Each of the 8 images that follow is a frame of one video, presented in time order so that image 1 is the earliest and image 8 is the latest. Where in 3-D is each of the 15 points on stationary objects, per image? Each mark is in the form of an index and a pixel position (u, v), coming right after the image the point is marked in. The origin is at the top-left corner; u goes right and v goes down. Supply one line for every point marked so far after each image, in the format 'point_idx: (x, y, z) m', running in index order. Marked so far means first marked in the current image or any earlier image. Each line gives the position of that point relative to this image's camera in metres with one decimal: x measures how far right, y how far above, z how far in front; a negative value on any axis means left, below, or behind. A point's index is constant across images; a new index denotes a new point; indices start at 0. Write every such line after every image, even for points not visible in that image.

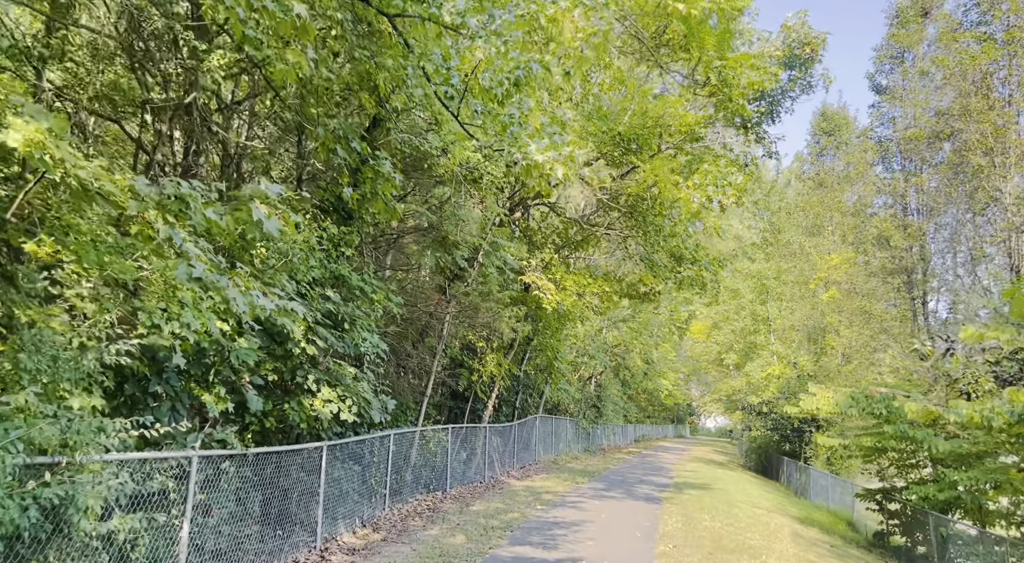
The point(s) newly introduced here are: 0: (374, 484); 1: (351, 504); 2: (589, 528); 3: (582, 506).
0: (-2.0, -2.9, +11.5) m
1: (-2.1, -2.9, +10.4) m
2: (+1.1, -3.6, +11.6) m
3: (+1.2, -3.9, +14.2) m
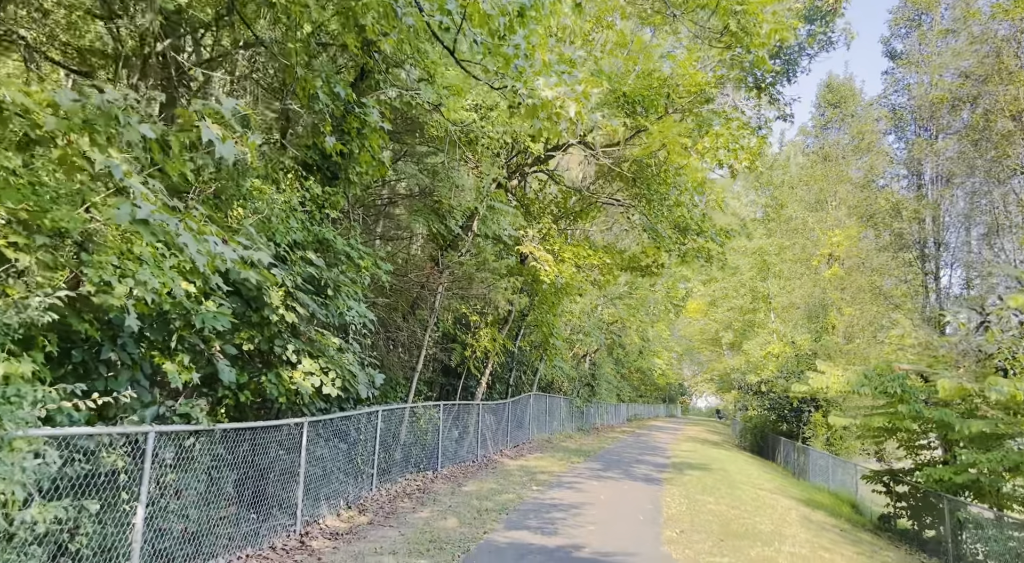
0: (-2.1, -2.5, +10.8) m
1: (-2.1, -2.5, +9.7) m
2: (+1.1, -3.1, +10.9) m
3: (+1.1, -3.4, +13.5) m
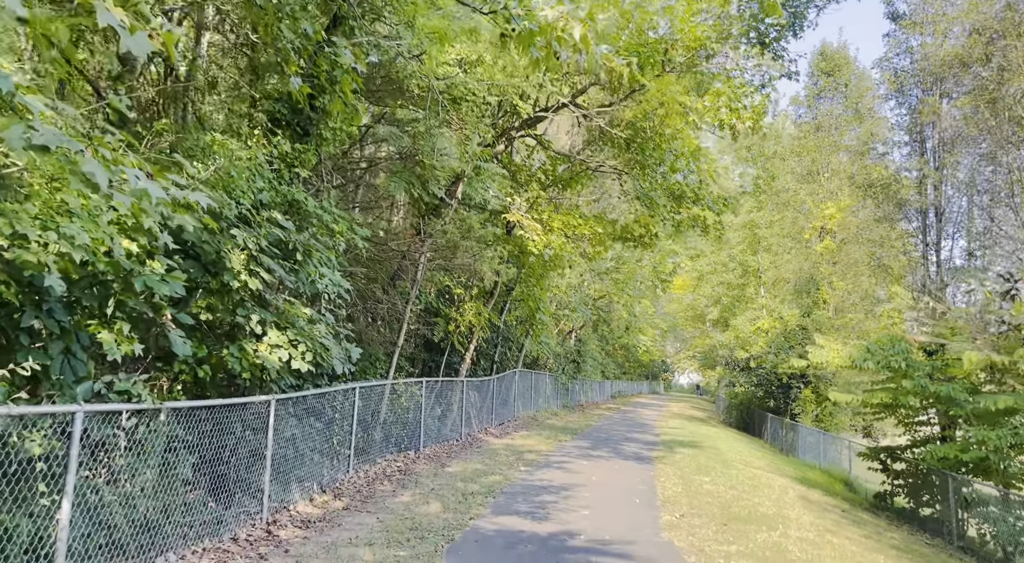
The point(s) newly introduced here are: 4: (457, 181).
0: (-2.2, -2.0, +10.1) m
1: (-2.3, -2.1, +9.0) m
2: (+0.9, -2.7, +10.2) m
3: (+0.9, -3.0, +12.9) m
4: (-0.9, +1.7, +13.3) m
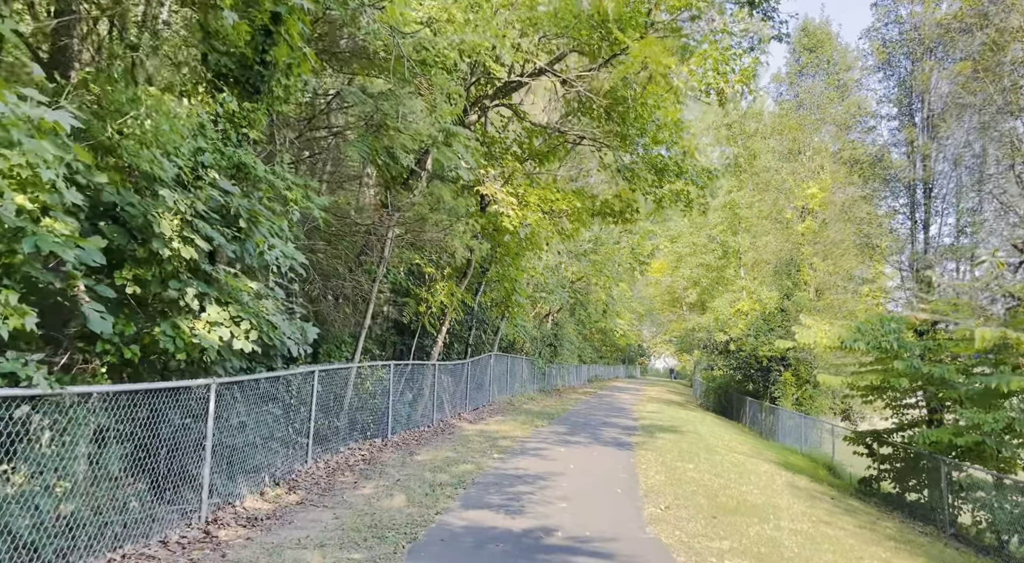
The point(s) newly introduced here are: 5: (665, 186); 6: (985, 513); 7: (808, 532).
0: (-2.5, -1.8, +9.3) m
1: (-2.6, -1.8, +8.2) m
2: (+0.6, -2.4, +9.6) m
3: (+0.5, -2.6, +12.2) m
4: (-1.3, +2.0, +12.5) m
5: (+2.7, +1.7, +14.0) m
6: (+6.6, -3.2, +11.2) m
7: (+3.0, -2.6, +8.2) m
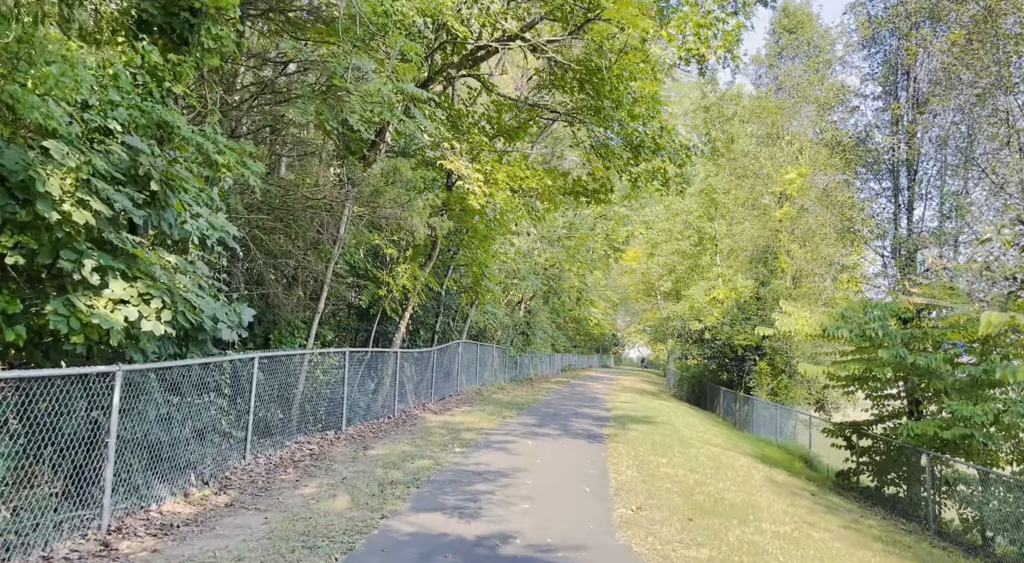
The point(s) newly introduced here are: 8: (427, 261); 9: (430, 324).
0: (-3.0, -1.5, +8.4) m
1: (-3.0, -1.6, +7.3) m
2: (+0.1, -2.2, +8.8) m
3: (0.0, -2.4, +11.4) m
4: (-1.8, +2.3, +11.6) m
5: (+2.1, +1.9, +13.2) m
6: (+6.1, -3.0, +10.7) m
7: (+2.6, -2.4, +7.5) m
8: (-1.7, +0.4, +15.6) m
9: (-1.9, -1.0, +18.5) m
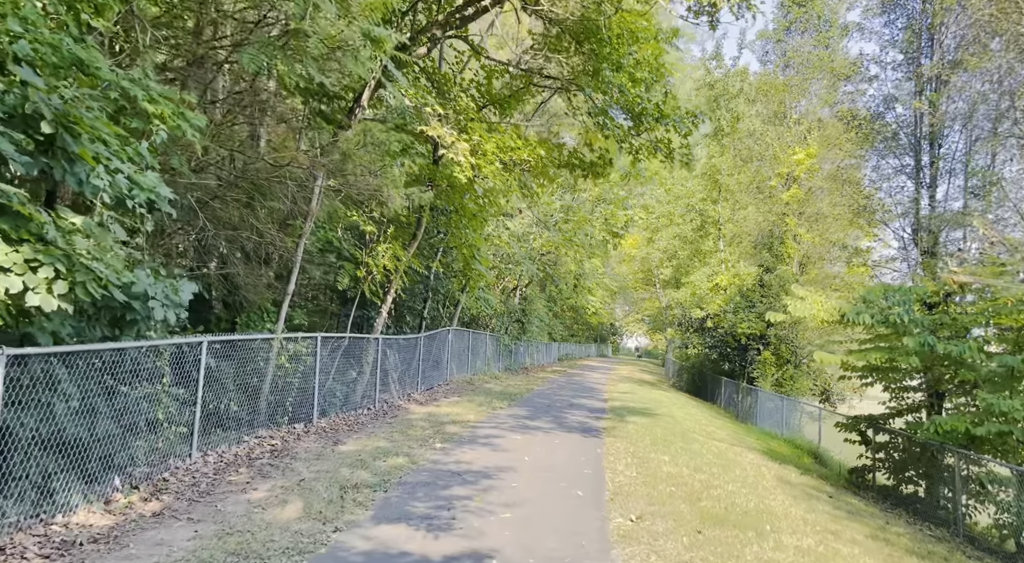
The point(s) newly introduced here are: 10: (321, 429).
0: (-3.1, -1.3, +7.4) m
1: (-3.1, -1.3, +6.3) m
2: (-0.1, -1.9, +7.7) m
3: (-0.2, -2.1, +10.4) m
4: (-2.0, +2.6, +10.5) m
5: (+2.0, +2.2, +12.1) m
6: (+5.9, -2.8, +9.6) m
7: (+2.5, -2.2, +6.5) m
8: (-1.8, +0.7, +14.5) m
9: (-2.1, -0.6, +17.4) m
10: (-2.5, -2.0, +10.7) m
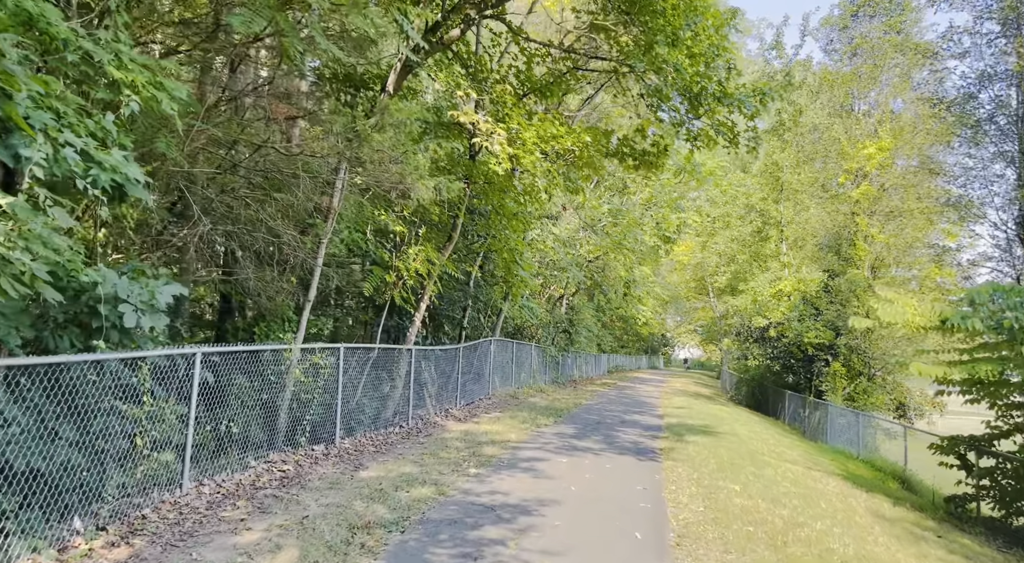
0: (-2.8, -1.3, +6.3) m
1: (-2.9, -1.3, +5.2) m
2: (+0.3, -1.9, +6.5) m
3: (+0.3, -2.1, +9.1) m
4: (-1.5, +2.5, +9.4) m
5: (+2.5, +2.2, +10.8) m
6: (+6.4, -2.8, +8.0) m
7: (+2.7, -2.1, +5.1) m
8: (-1.1, +0.6, +13.3) m
9: (-1.1, -0.7, +16.3) m
10: (-2.0, -2.0, +9.6) m
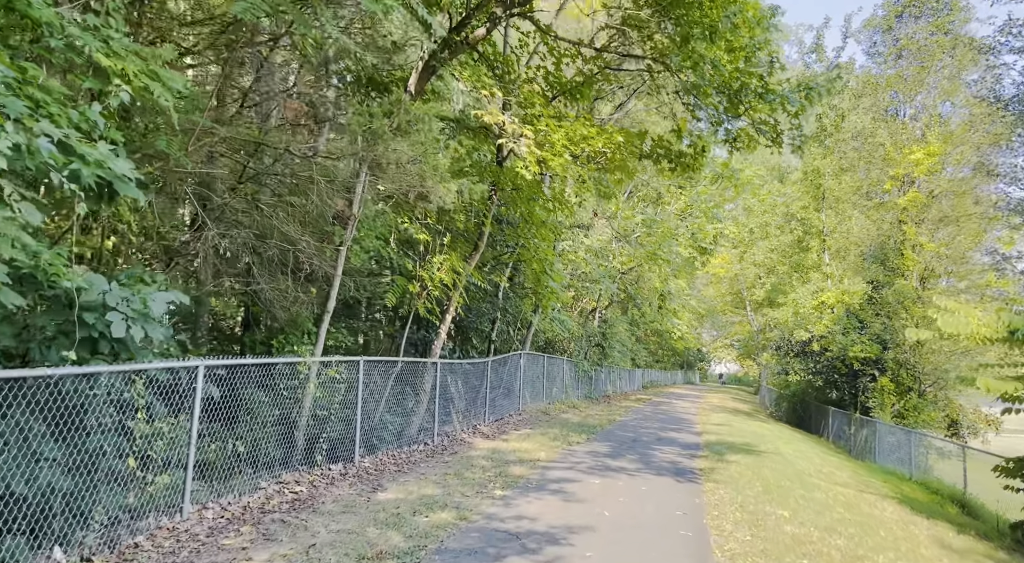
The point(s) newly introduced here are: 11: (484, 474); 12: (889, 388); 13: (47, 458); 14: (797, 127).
0: (-2.6, -1.3, +5.8) m
1: (-2.7, -1.4, +4.7) m
2: (+0.5, -2.0, +5.8) m
3: (+0.6, -2.2, +8.5) m
4: (-1.2, +2.4, +8.9) m
5: (+2.9, +2.1, +10.1) m
6: (+6.6, -2.8, +7.1) m
7: (+2.9, -2.1, +4.4) m
8: (-0.6, +0.5, +12.8) m
9: (-0.5, -1.0, +15.7) m
10: (-1.7, -2.1, +9.1) m
11: (-0.3, -2.2, +9.2) m
12: (+8.4, -2.3, +17.8) m
13: (-2.7, -1.0, +4.7) m
14: (+3.7, +2.0, +10.4) m
